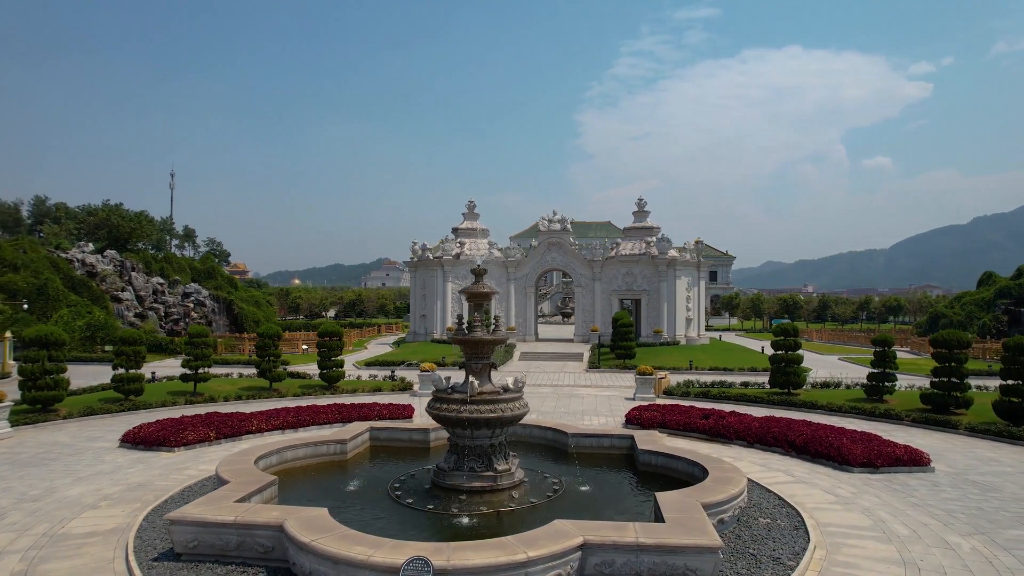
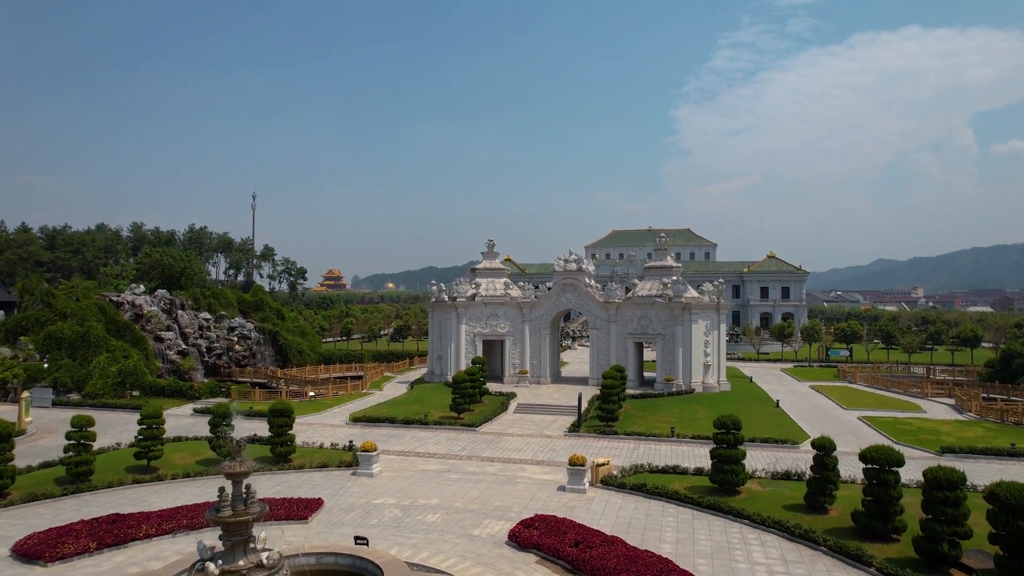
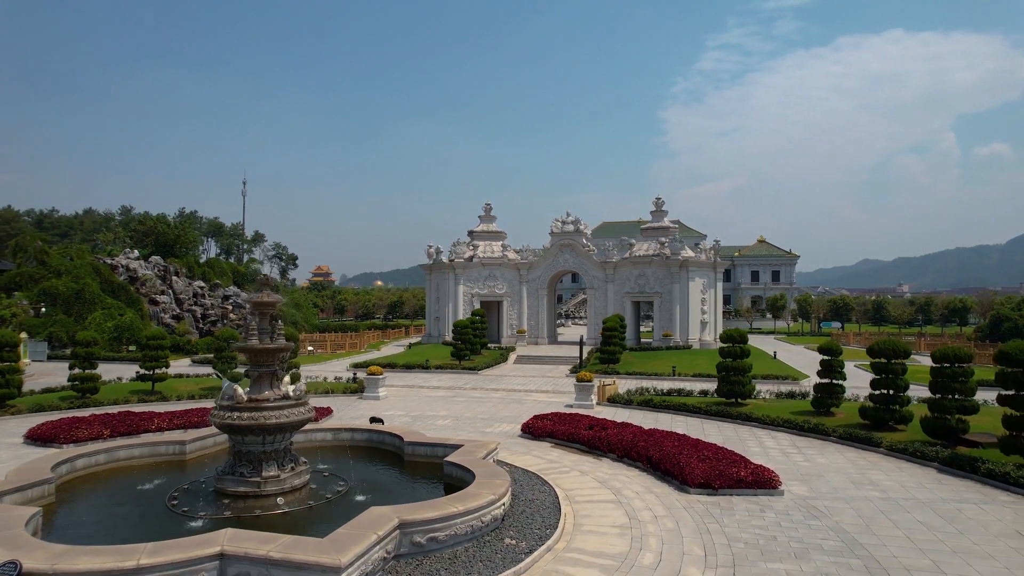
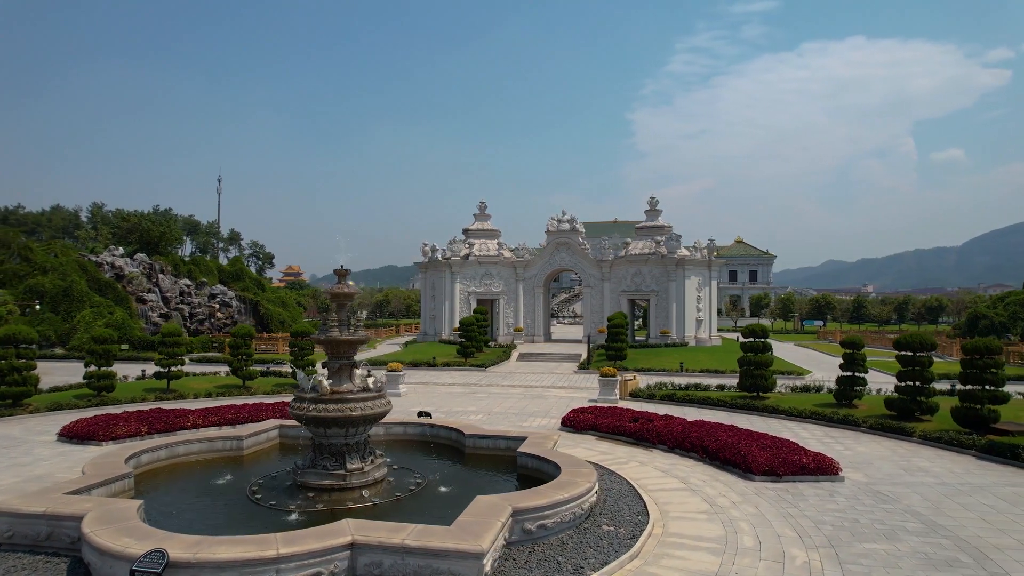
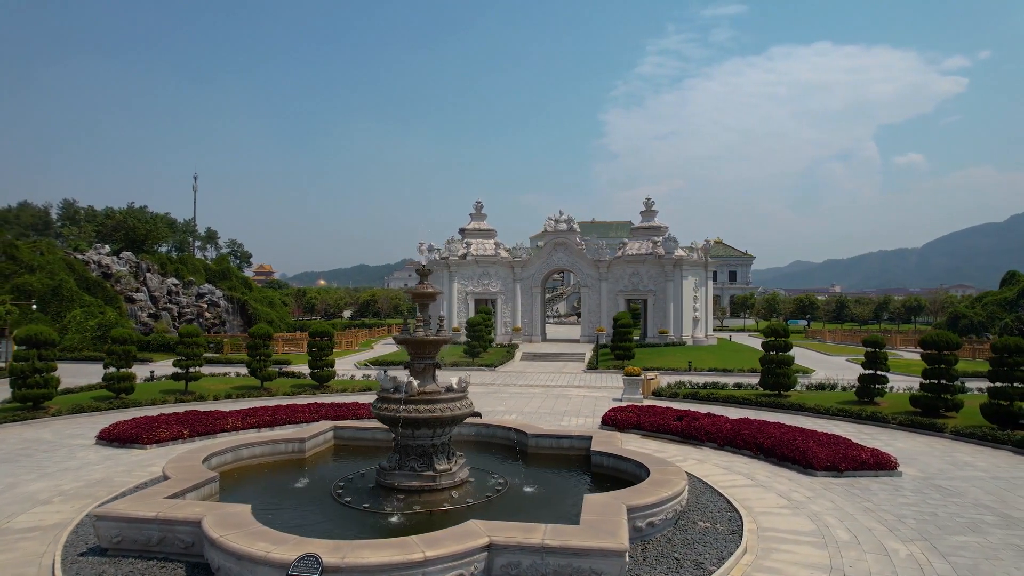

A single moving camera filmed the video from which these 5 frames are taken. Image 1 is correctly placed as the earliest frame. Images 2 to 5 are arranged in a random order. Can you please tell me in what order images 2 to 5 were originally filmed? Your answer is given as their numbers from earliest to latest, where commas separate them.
5, 4, 3, 2
